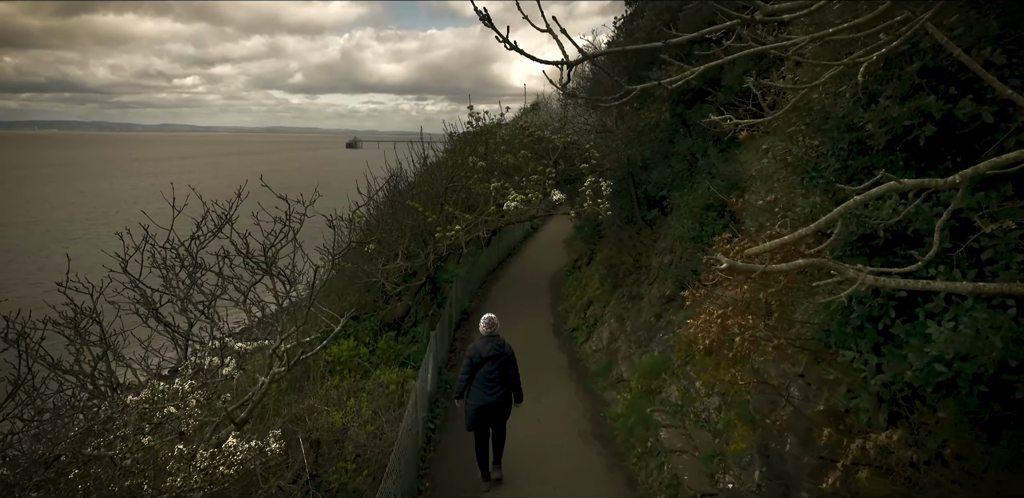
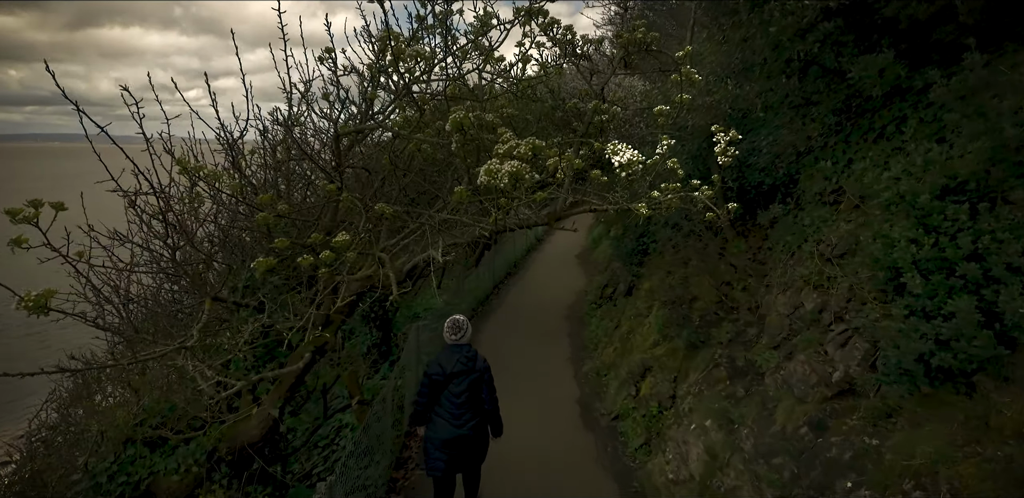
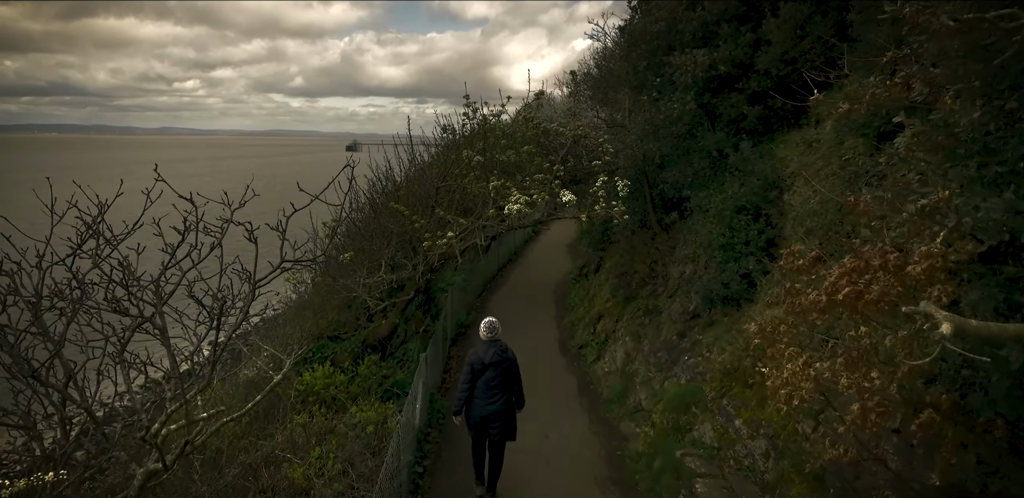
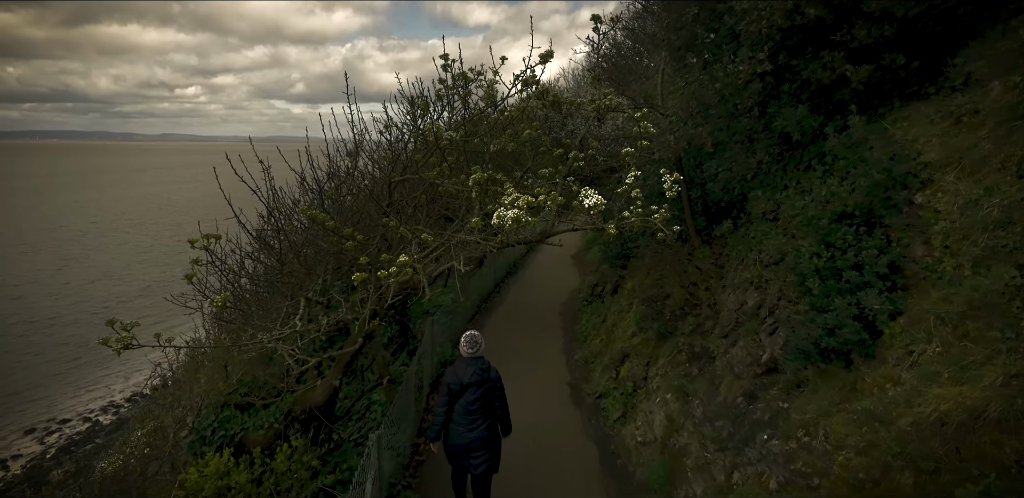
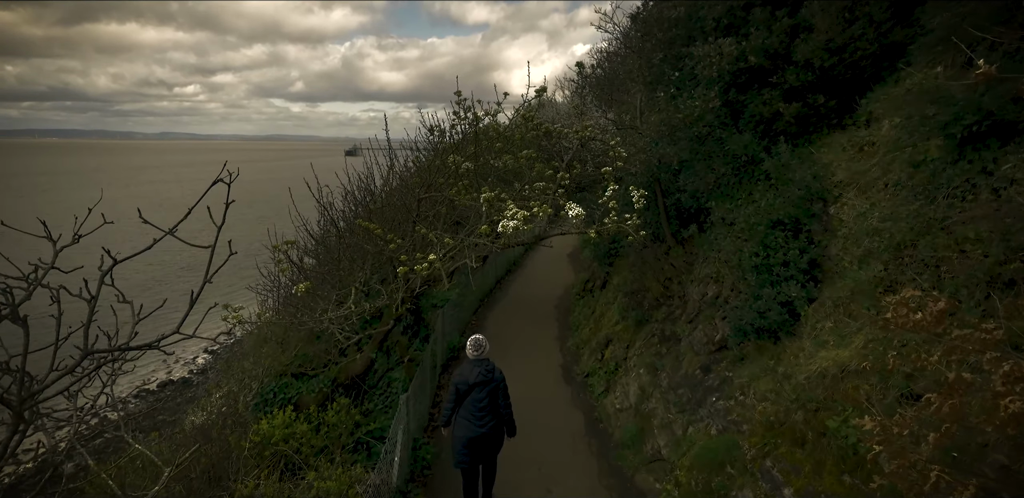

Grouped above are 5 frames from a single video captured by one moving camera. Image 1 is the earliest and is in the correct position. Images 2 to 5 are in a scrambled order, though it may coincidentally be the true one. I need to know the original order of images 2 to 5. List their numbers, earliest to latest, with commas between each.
3, 5, 4, 2
